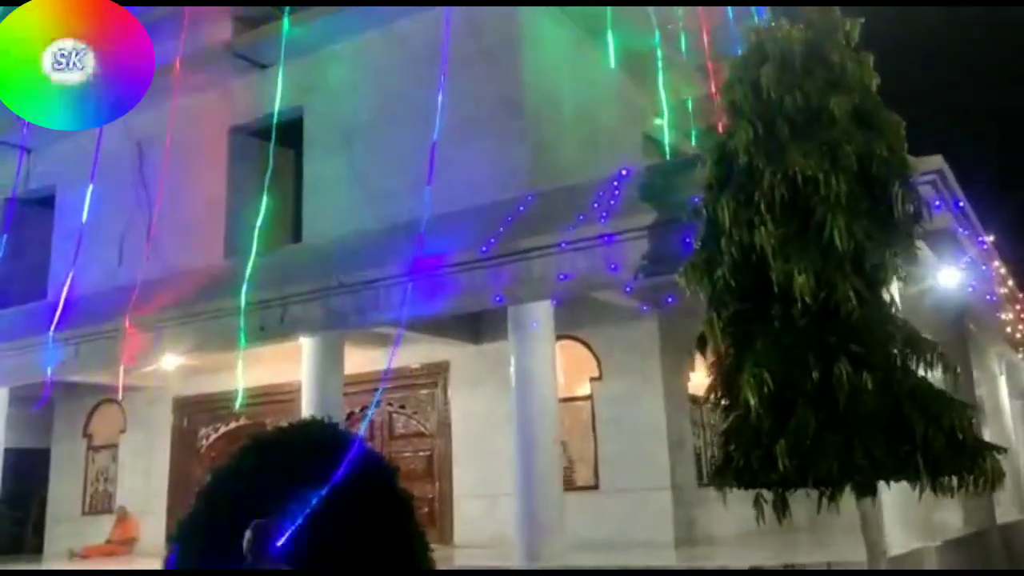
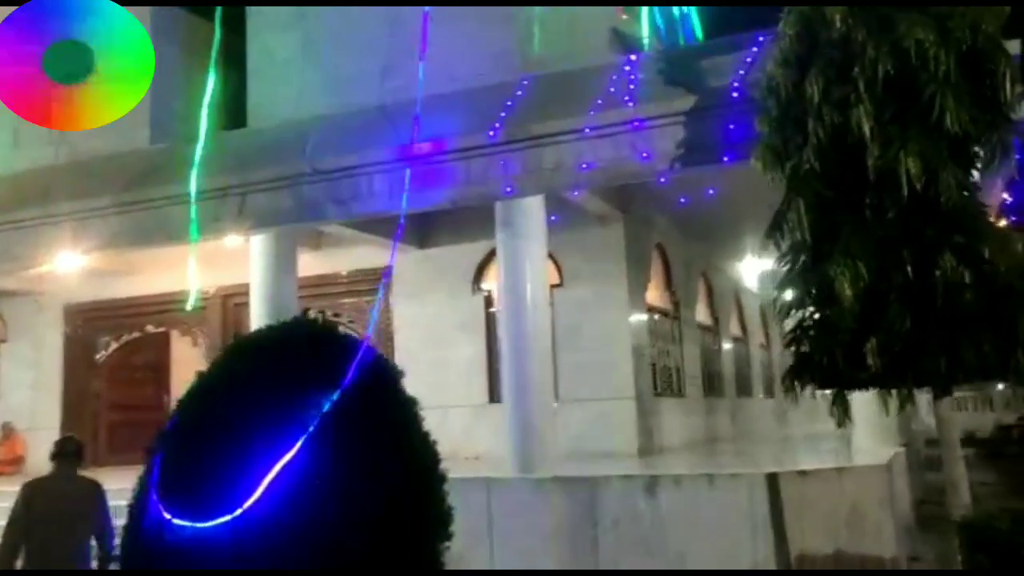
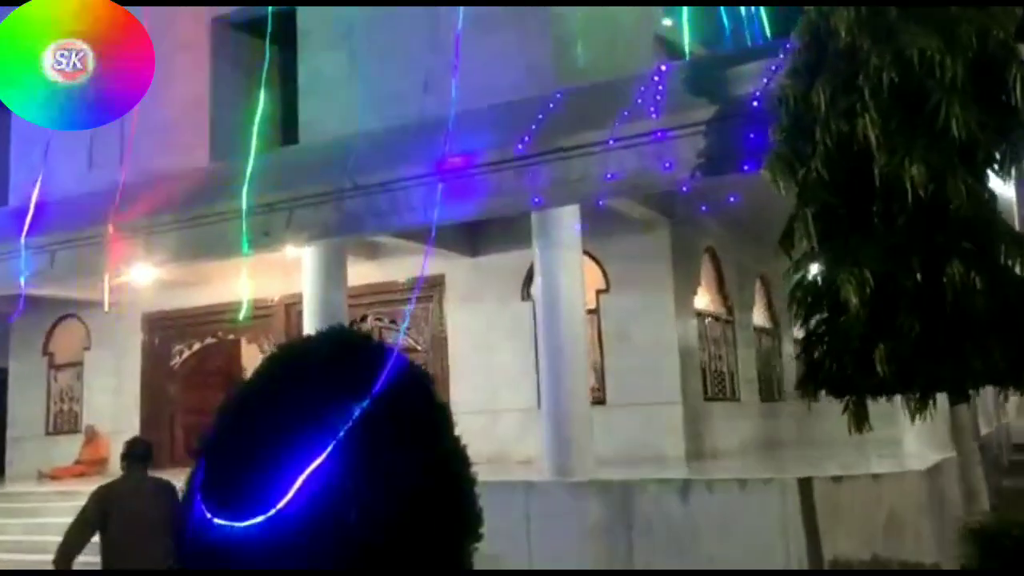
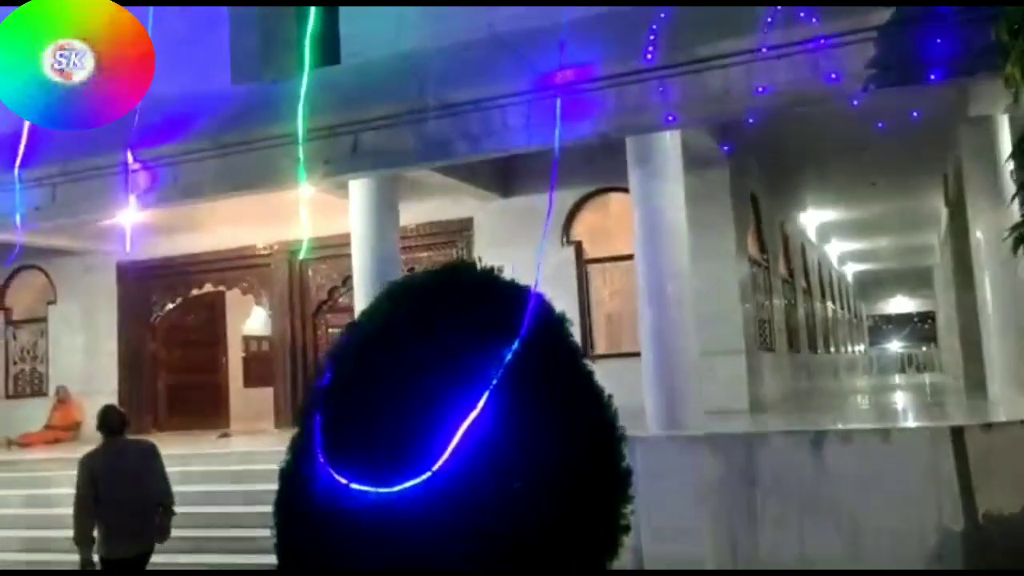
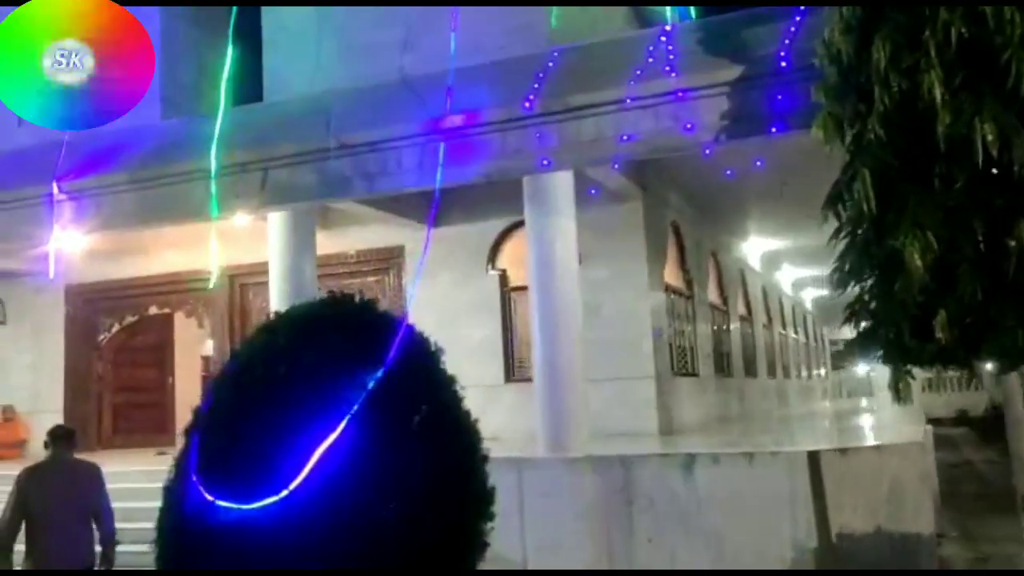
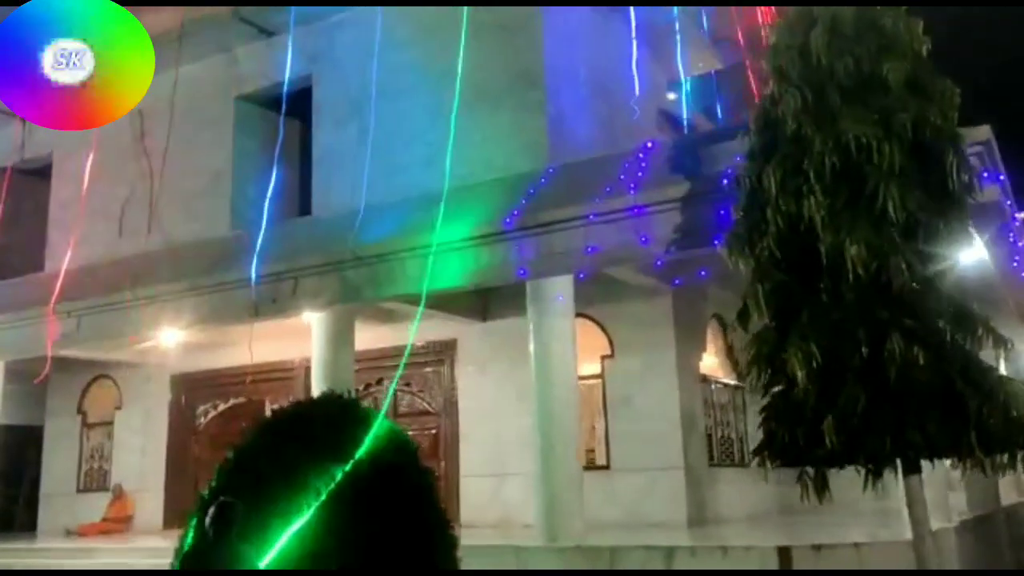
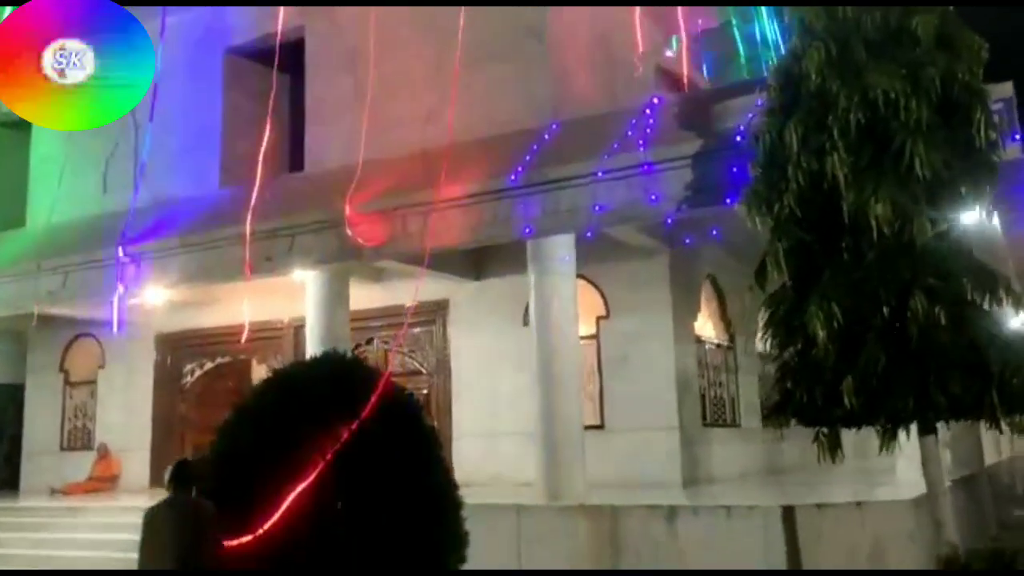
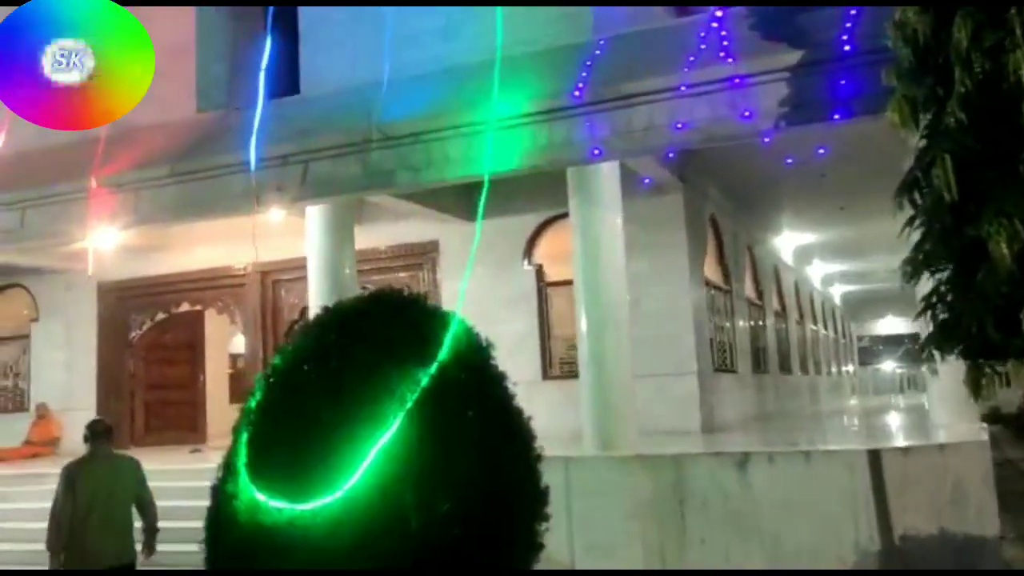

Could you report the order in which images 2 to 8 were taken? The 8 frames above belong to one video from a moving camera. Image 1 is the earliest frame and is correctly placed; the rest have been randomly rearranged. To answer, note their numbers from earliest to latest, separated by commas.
6, 7, 3, 2, 5, 8, 4
